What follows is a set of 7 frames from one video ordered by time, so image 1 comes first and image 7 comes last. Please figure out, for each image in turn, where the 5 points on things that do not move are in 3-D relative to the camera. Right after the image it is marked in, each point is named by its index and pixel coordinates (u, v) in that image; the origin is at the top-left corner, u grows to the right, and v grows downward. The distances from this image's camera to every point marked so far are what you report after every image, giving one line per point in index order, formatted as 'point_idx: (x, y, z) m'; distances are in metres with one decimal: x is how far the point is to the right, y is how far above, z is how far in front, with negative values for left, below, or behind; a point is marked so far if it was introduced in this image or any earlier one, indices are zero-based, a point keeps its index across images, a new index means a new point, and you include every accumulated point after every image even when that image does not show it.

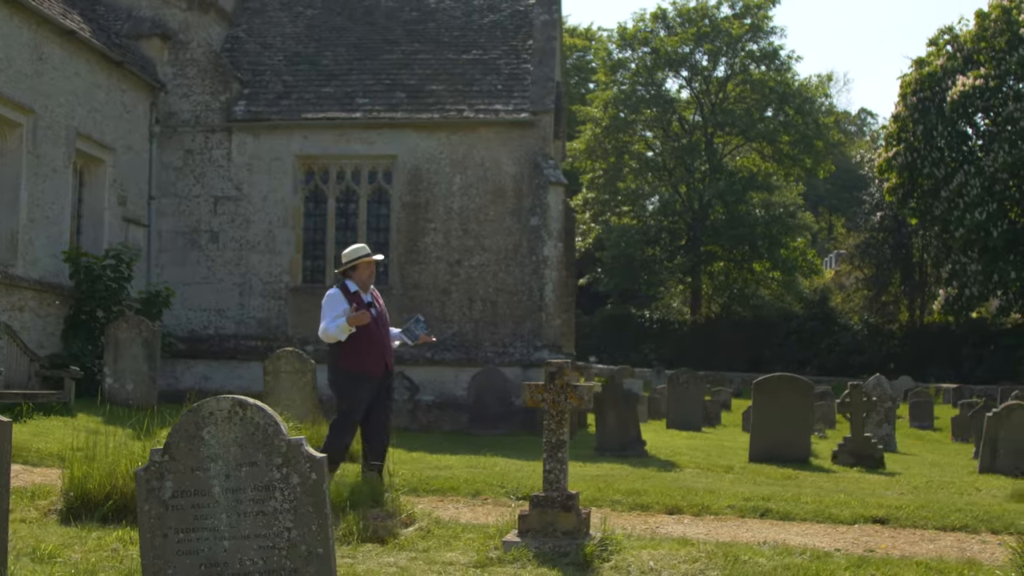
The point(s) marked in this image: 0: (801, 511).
0: (+2.3, -1.8, +9.6) m
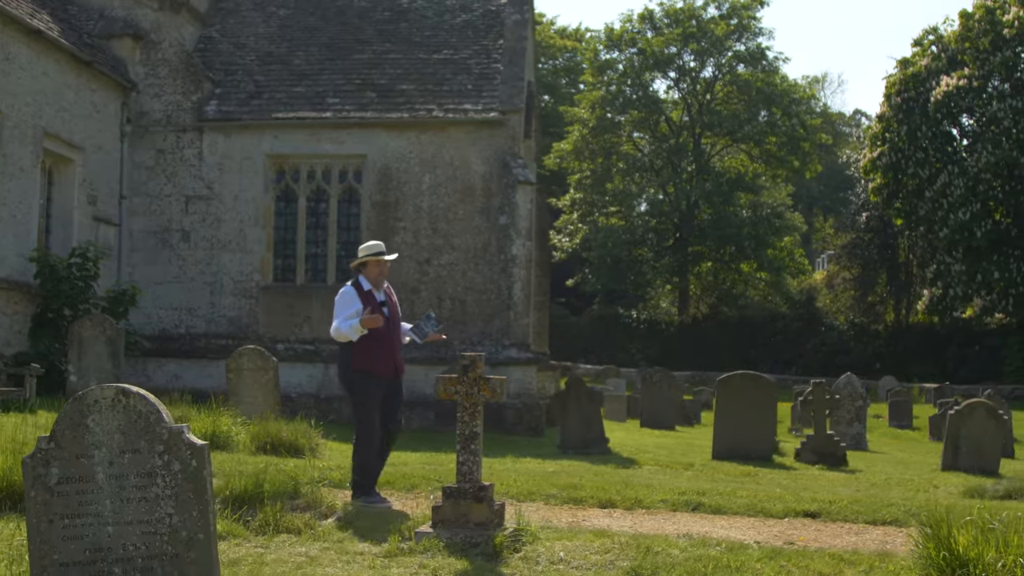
0: (+1.8, -1.8, +9.6) m
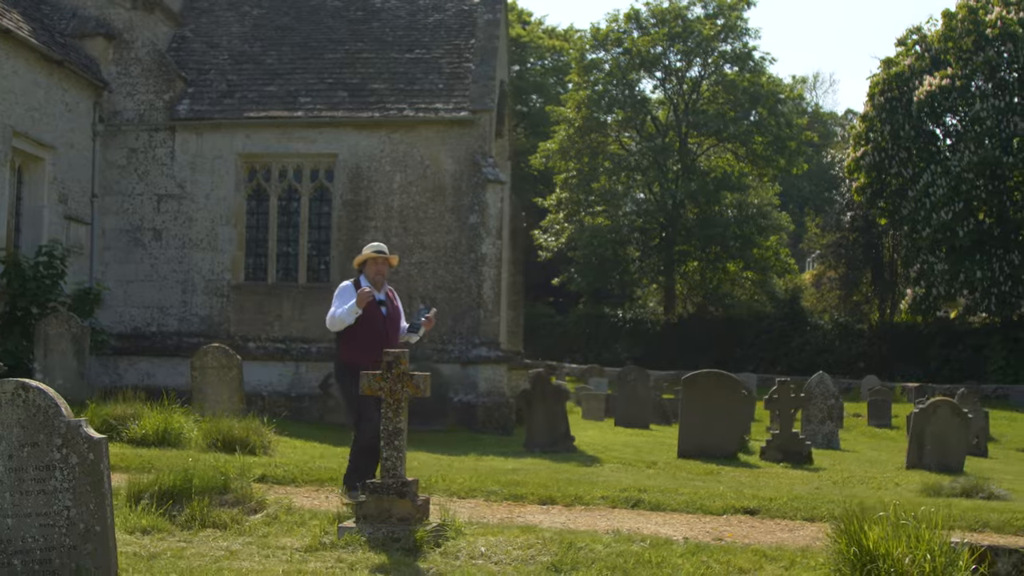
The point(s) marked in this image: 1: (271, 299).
0: (+1.3, -1.8, +9.7) m
1: (-3.9, -0.2, +19.1) m
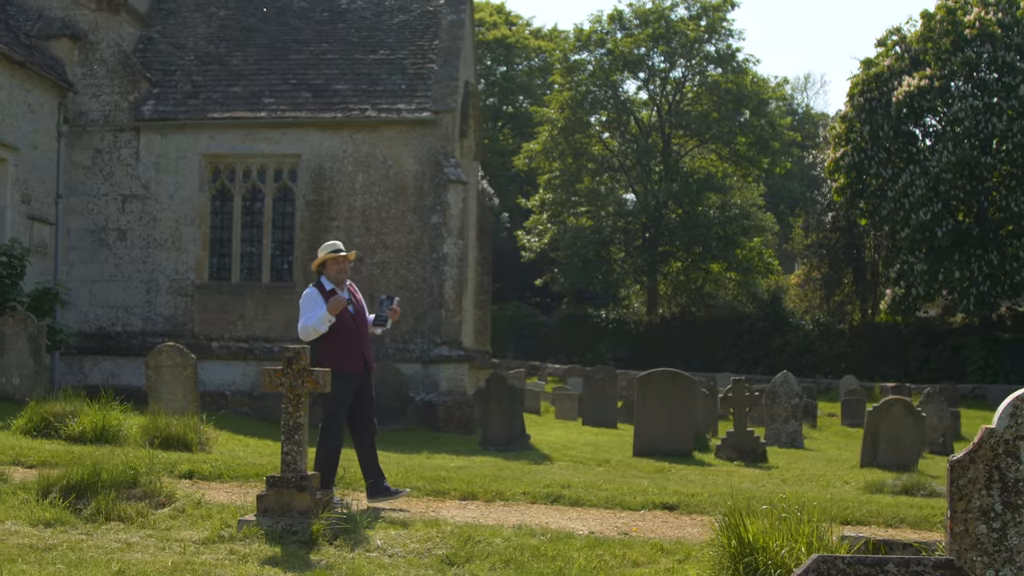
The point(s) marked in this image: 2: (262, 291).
0: (+0.7, -1.7, +9.8) m
1: (-4.5, -0.2, +19.2) m
2: (-4.0, -0.1, +19.1) m
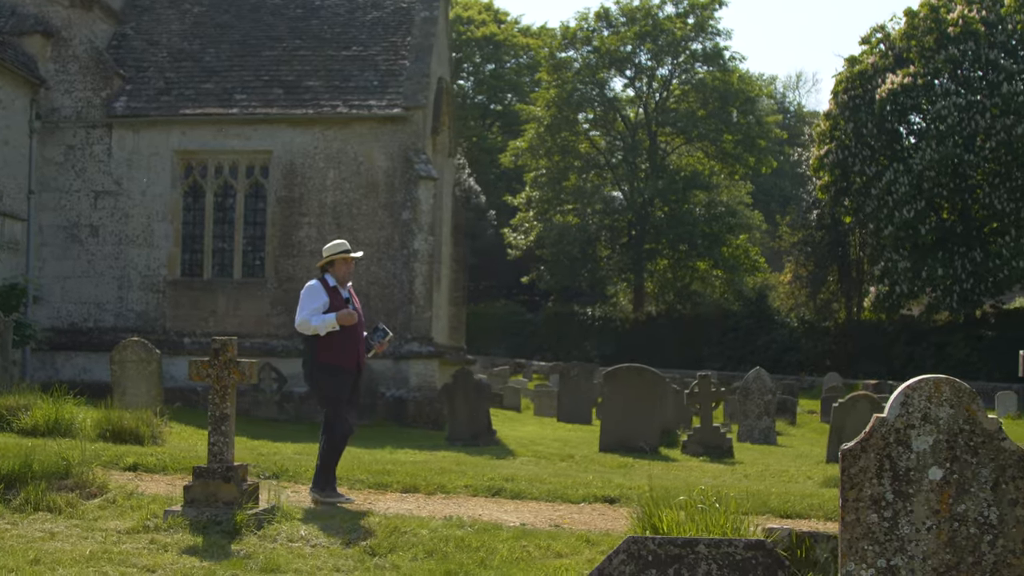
0: (+0.2, -1.7, +9.8) m
1: (-5.0, -0.1, +19.2) m
2: (-4.5, 0.0, +19.2) m
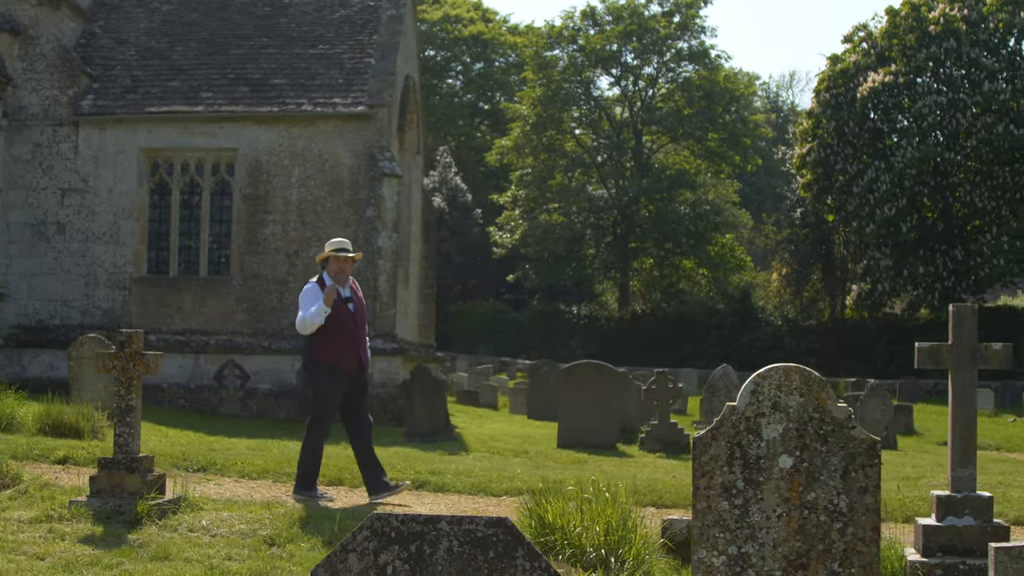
0: (-0.4, -1.6, +9.8) m
1: (-5.5, -0.1, +19.3) m
2: (-5.1, +0.1, +19.2) m
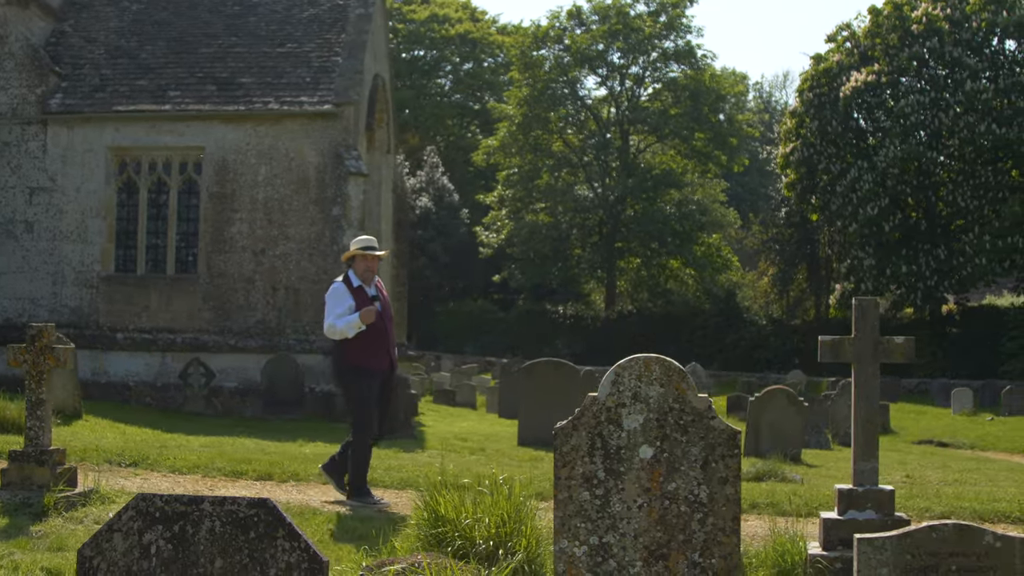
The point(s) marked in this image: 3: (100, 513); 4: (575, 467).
0: (-1.0, -1.6, +9.9) m
1: (-6.1, -0.1, +19.3) m
2: (-5.6, +0.1, +19.3) m
3: (-2.6, -1.5, +7.6) m
4: (+0.3, -0.8, +5.4) m
